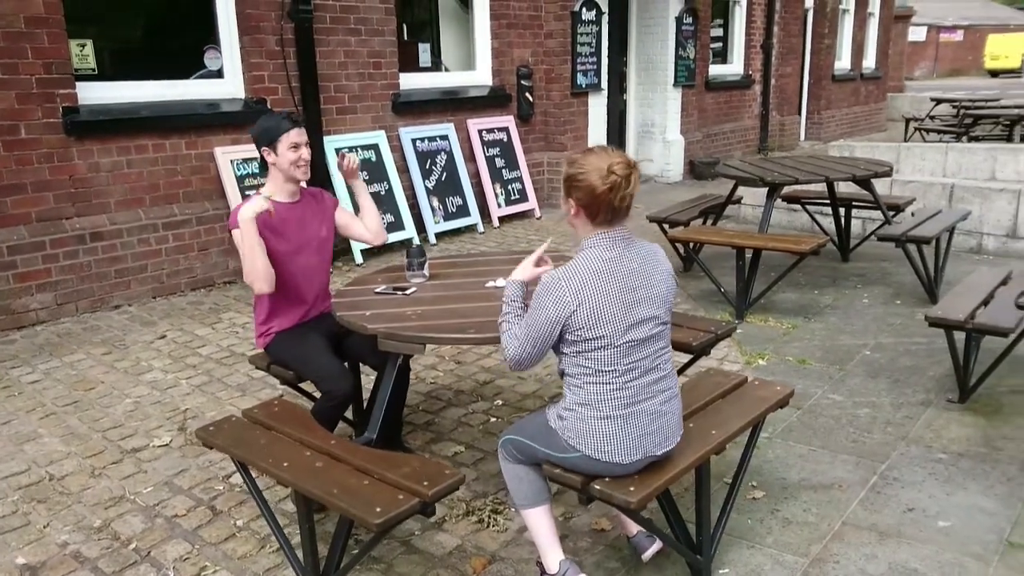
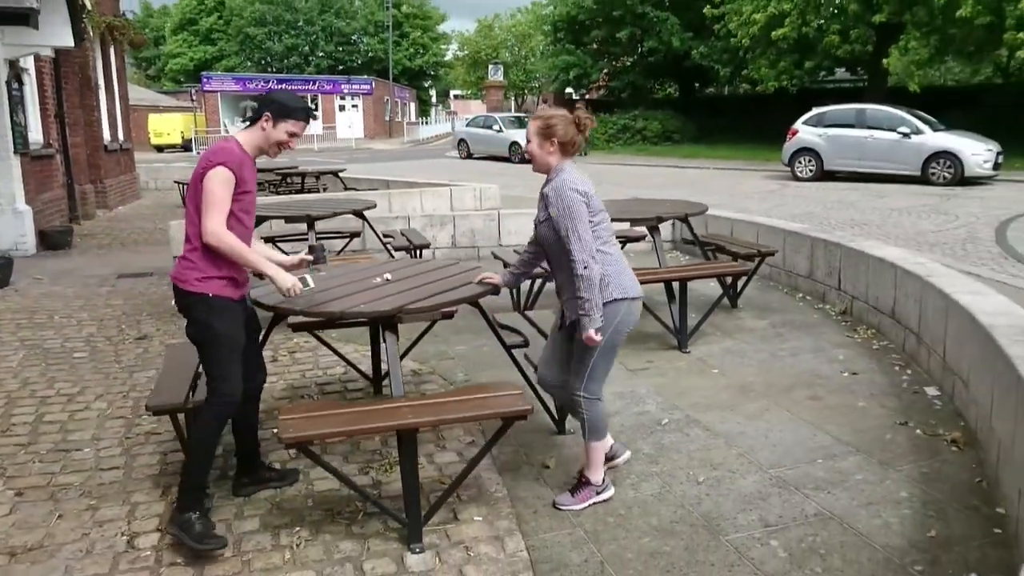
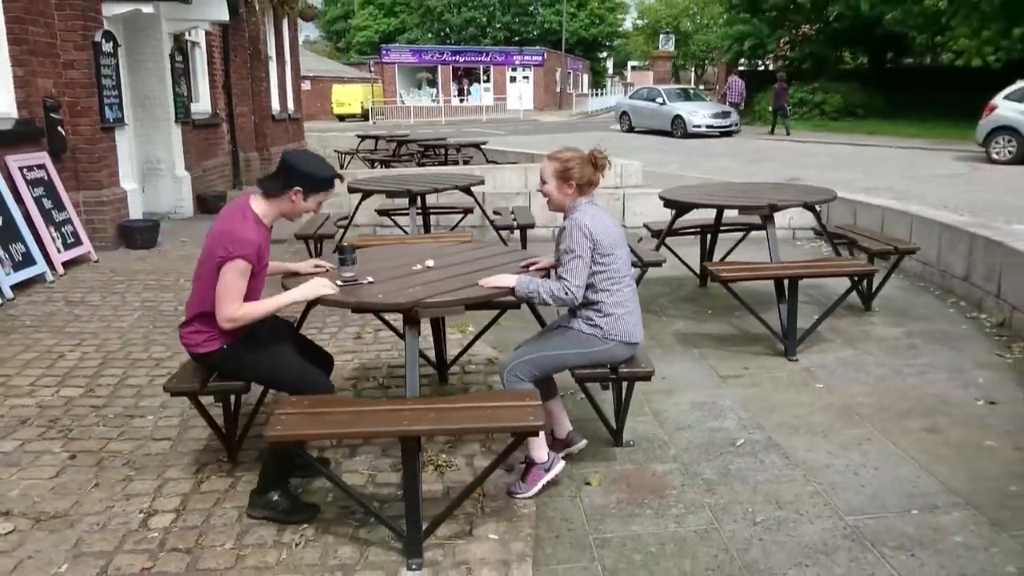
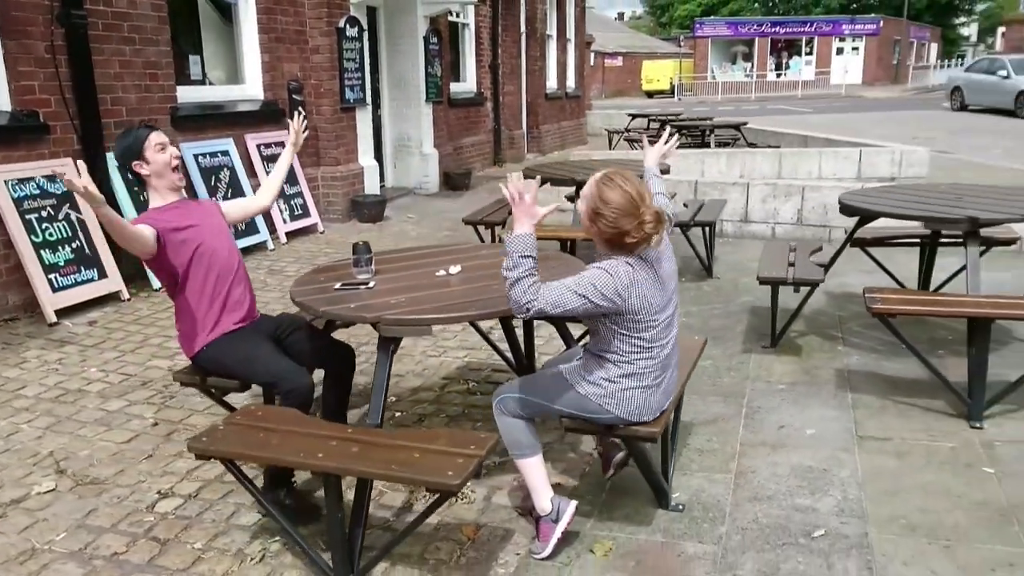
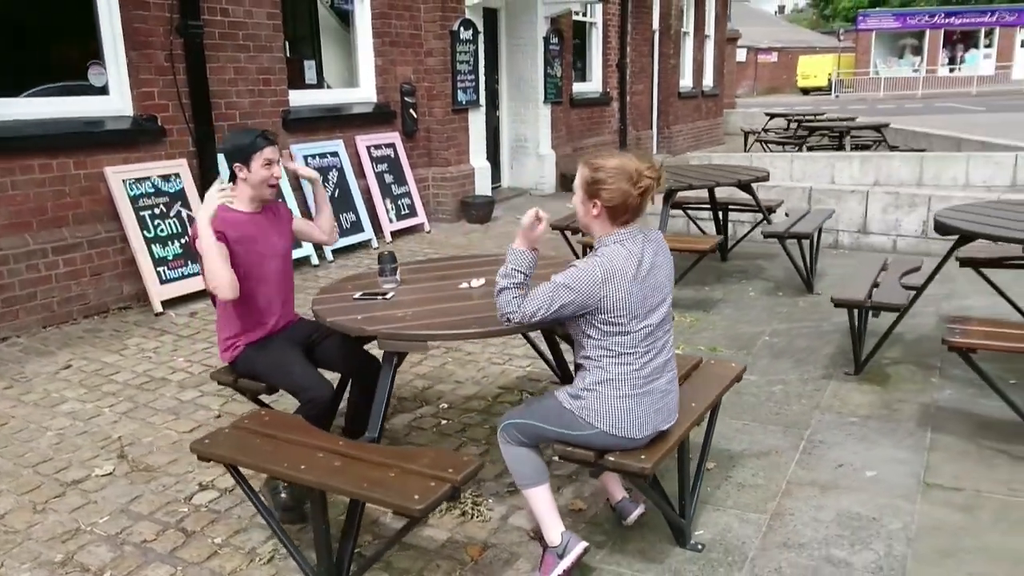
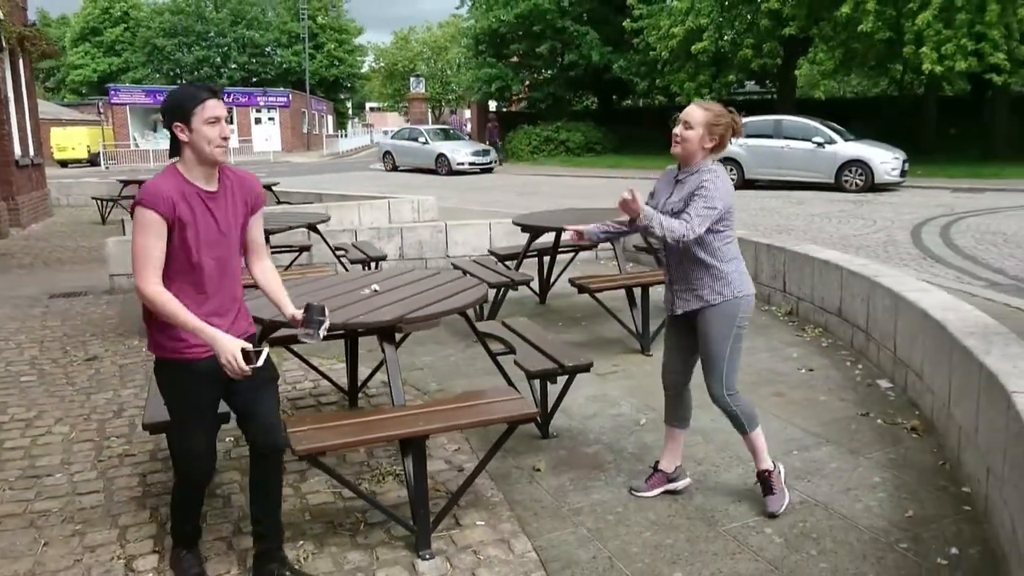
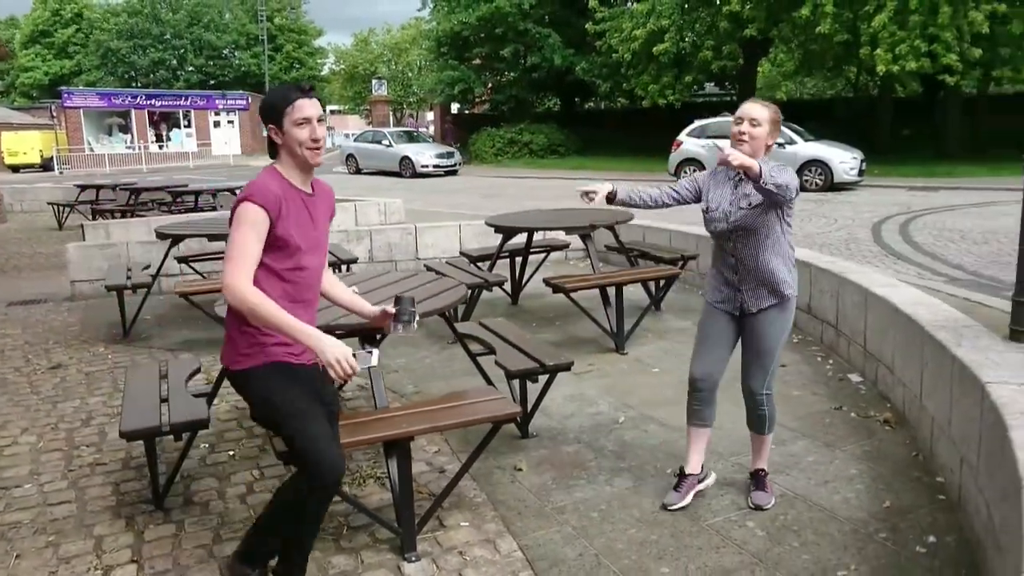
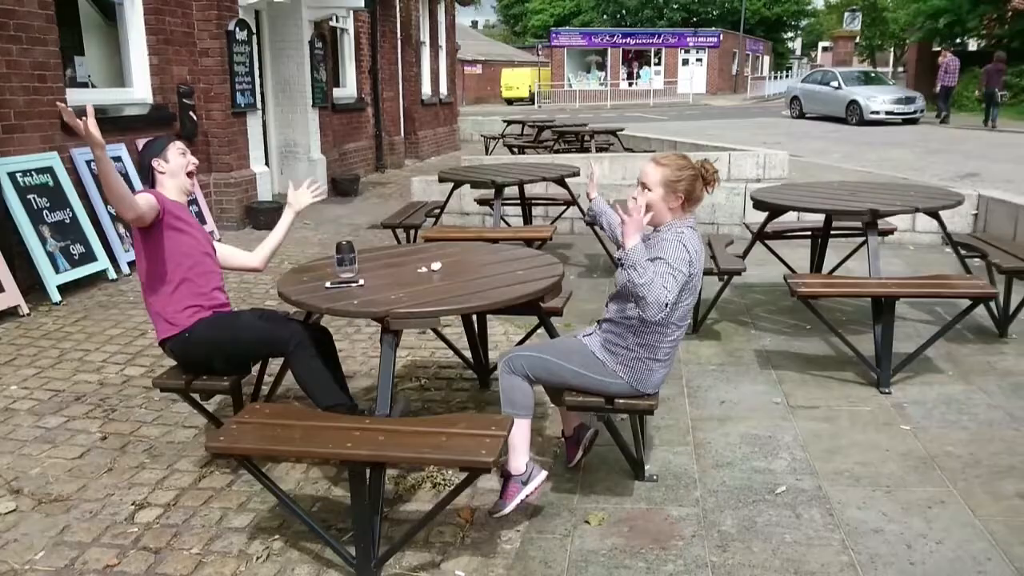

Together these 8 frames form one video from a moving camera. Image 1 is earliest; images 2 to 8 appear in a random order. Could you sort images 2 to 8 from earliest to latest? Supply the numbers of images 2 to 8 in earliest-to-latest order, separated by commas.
5, 4, 8, 3, 2, 6, 7
